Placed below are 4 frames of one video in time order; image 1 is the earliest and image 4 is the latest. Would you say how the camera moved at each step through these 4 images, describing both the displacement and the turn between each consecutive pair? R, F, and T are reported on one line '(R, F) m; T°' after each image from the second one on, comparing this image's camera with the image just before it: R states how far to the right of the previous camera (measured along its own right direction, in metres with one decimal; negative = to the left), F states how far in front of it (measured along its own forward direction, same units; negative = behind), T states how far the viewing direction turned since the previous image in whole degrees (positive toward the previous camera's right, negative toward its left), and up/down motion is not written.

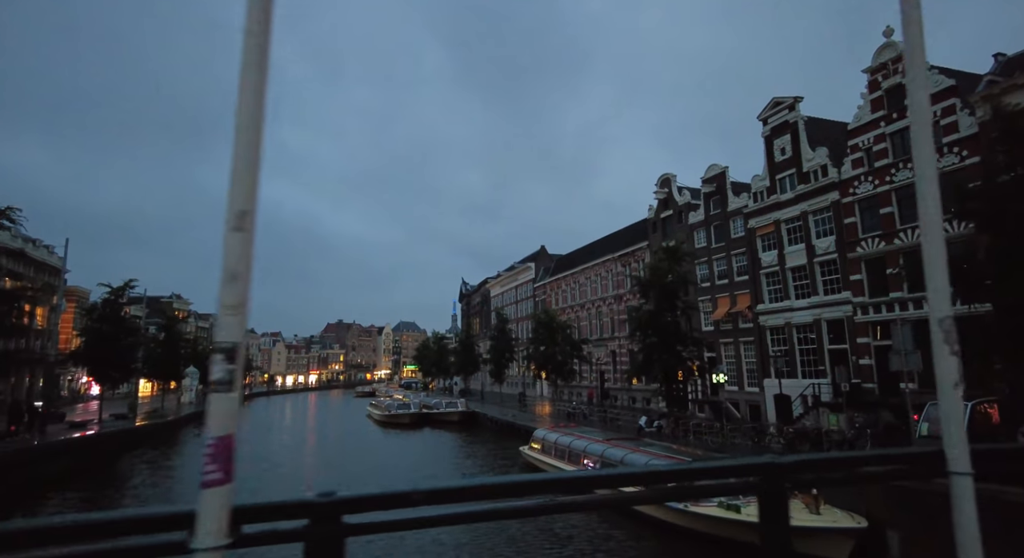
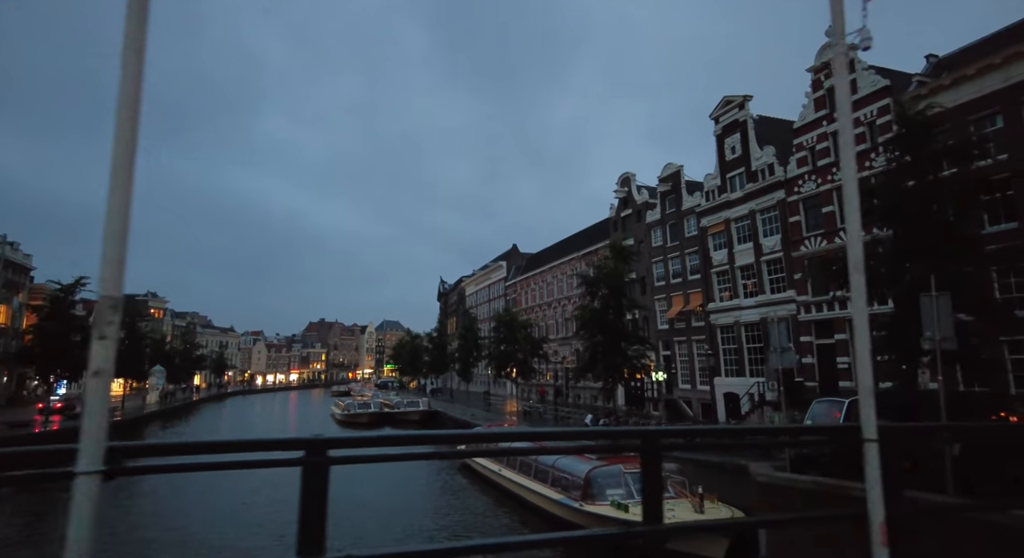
(+2.1, +0.2) m; +1°
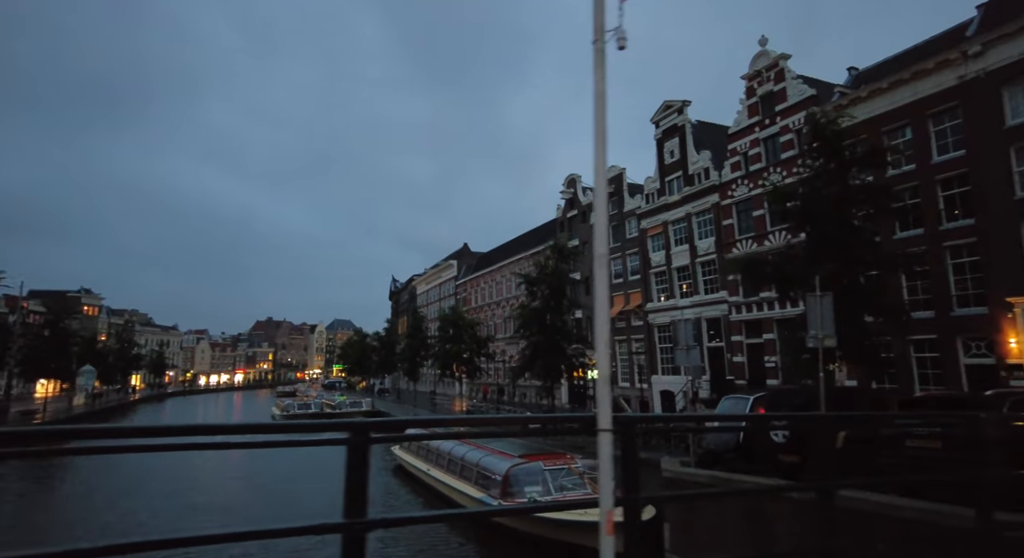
(+0.8, +0.1) m; +5°
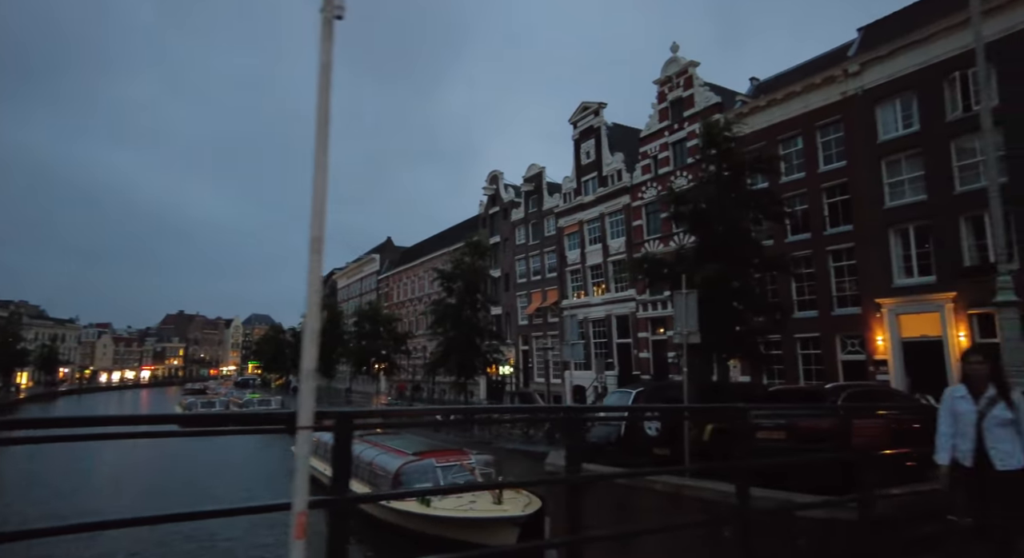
(+0.8, +0.1) m; +8°
